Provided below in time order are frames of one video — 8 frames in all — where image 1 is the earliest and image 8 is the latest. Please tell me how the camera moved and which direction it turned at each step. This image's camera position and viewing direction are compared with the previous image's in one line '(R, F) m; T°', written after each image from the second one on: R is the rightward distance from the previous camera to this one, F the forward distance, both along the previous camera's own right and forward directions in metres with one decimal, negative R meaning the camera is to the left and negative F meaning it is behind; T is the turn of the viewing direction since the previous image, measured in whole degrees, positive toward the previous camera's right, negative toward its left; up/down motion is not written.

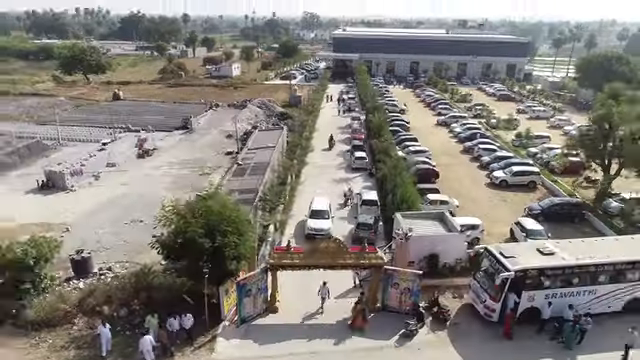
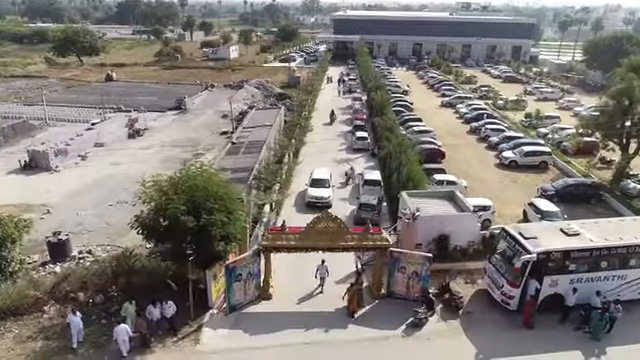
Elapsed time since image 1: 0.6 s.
(+0.1, +1.8) m; 0°
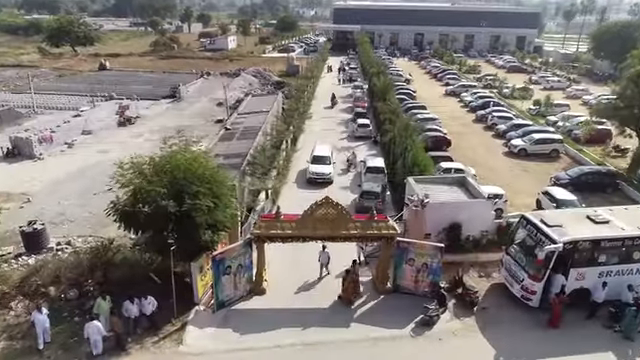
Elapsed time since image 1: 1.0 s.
(0.0, +1.6) m; 0°
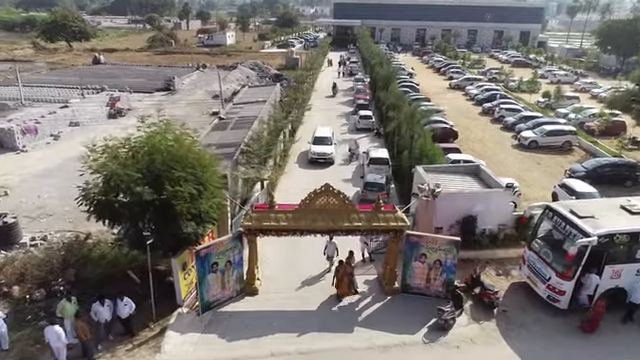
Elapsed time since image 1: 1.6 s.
(0.0, +1.6) m; 0°
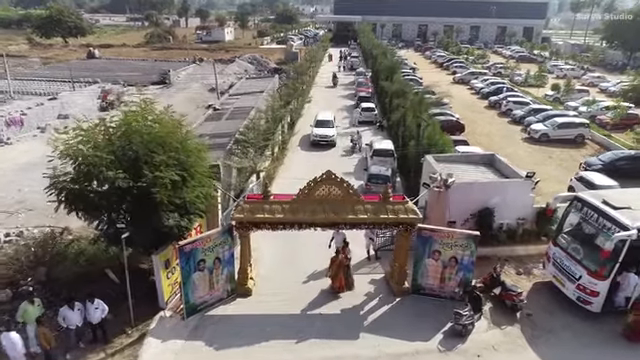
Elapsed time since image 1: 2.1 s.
(0.0, +1.3) m; 0°
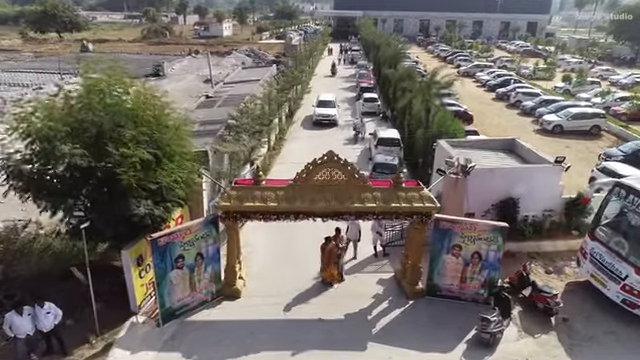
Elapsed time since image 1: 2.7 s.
(0.0, +1.6) m; 0°
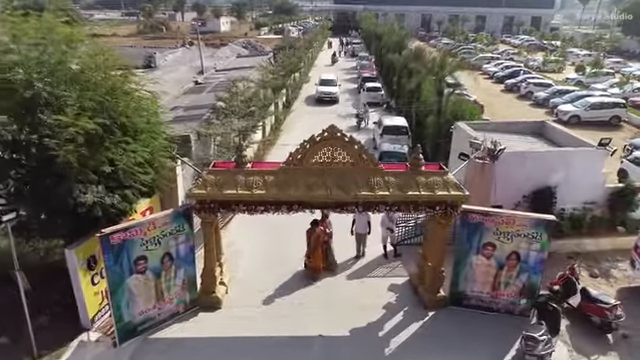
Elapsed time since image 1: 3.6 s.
(0.0, +1.8) m; 0°
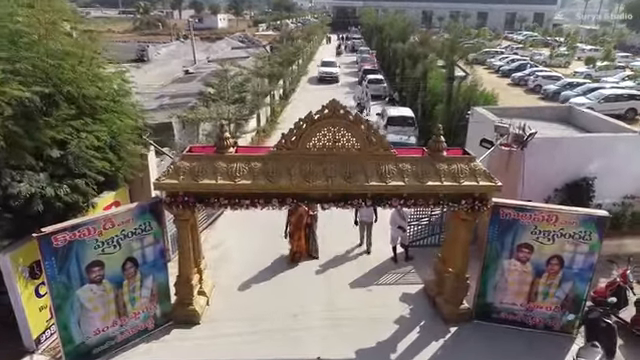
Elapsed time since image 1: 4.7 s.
(0.0, +1.3) m; 0°
